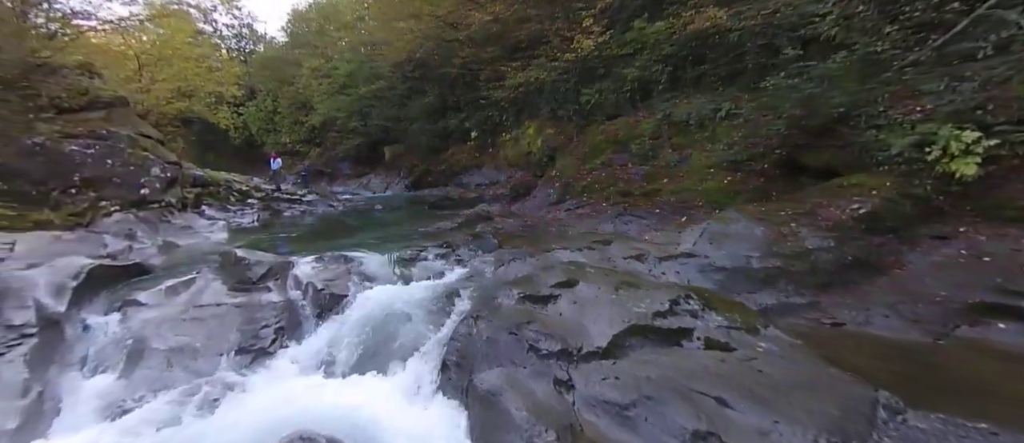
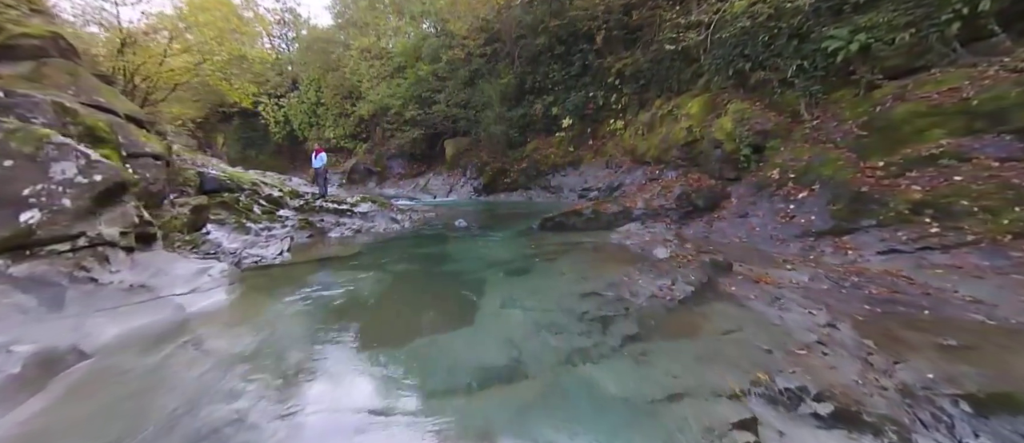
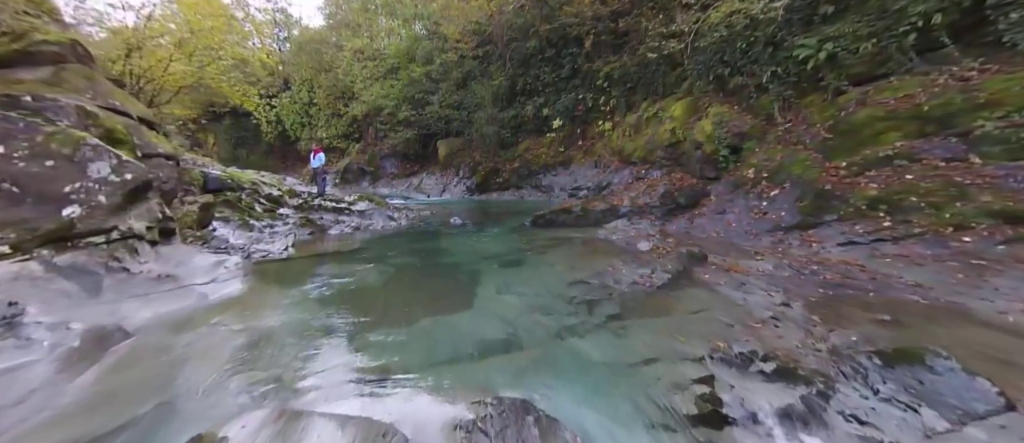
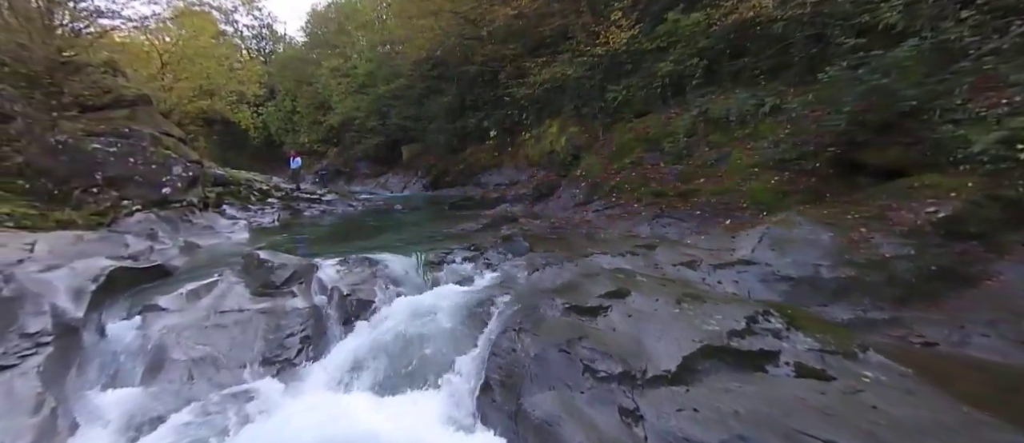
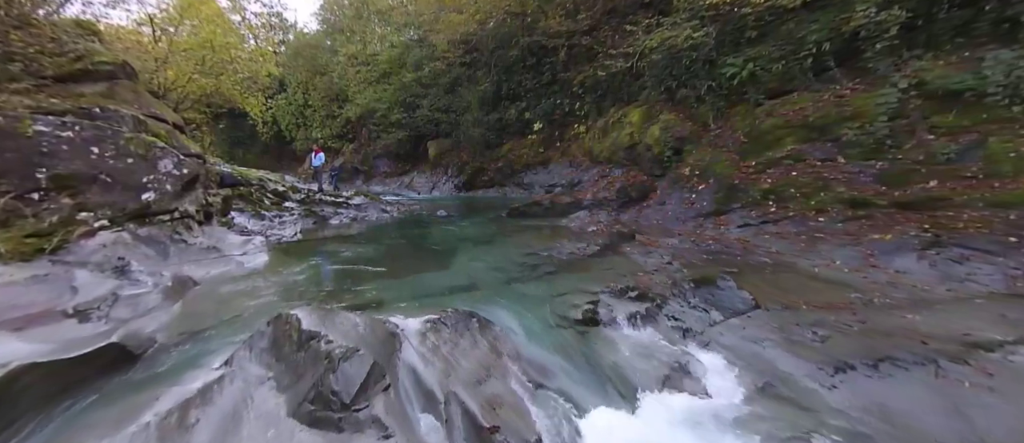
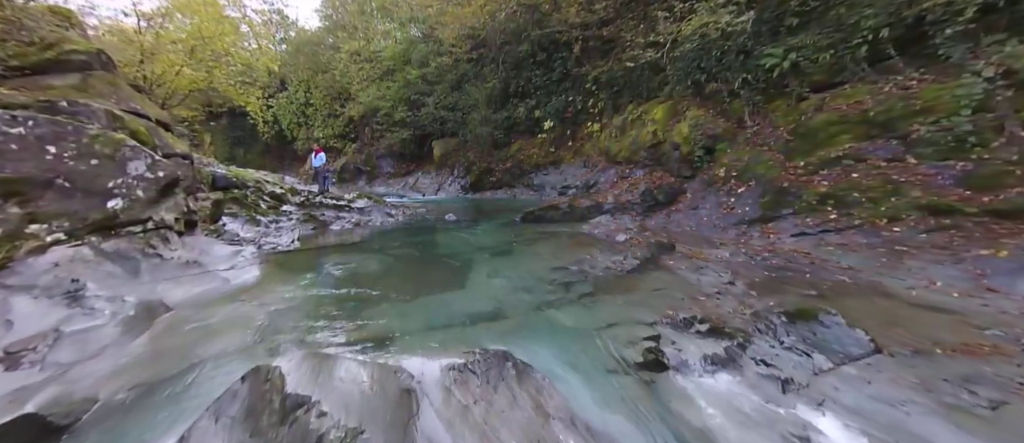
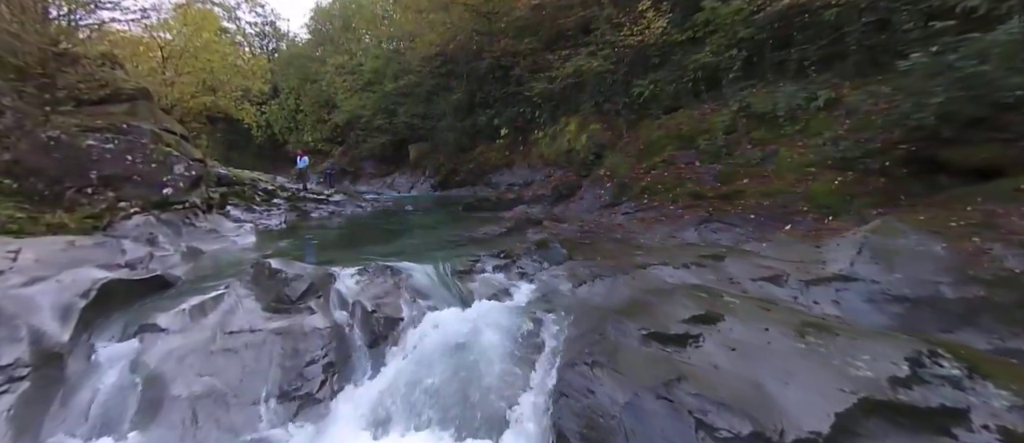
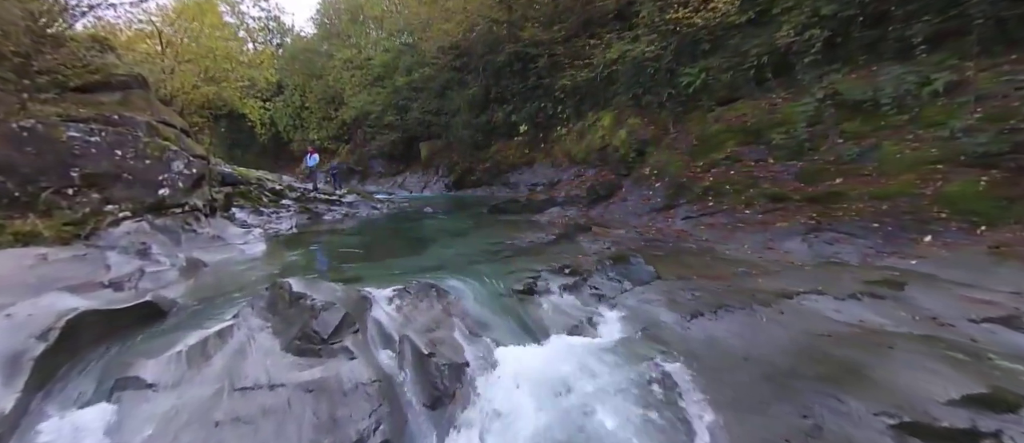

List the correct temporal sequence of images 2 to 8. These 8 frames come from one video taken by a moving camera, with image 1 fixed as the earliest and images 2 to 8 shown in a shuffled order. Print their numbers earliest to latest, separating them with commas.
4, 7, 8, 5, 6, 3, 2
